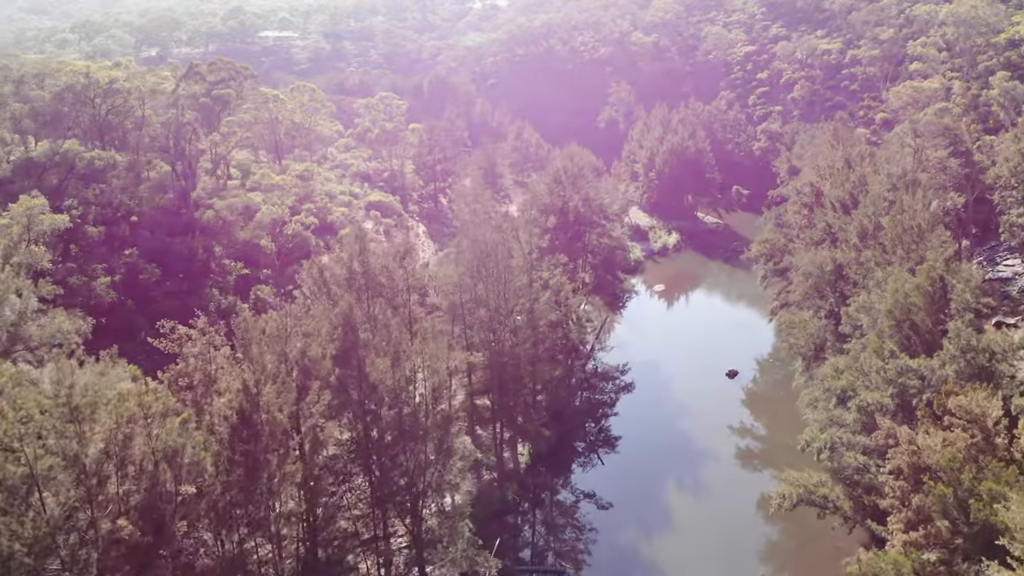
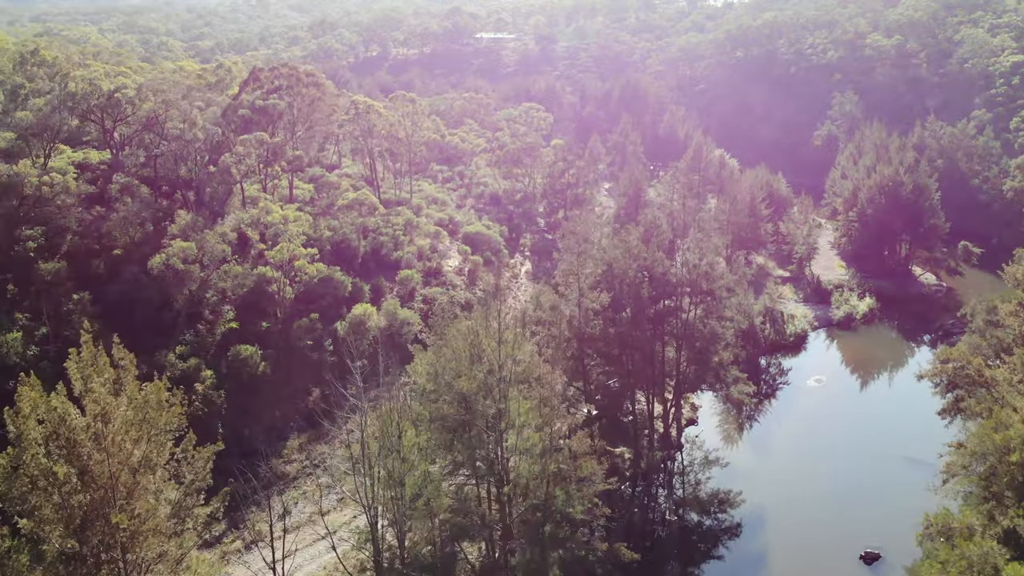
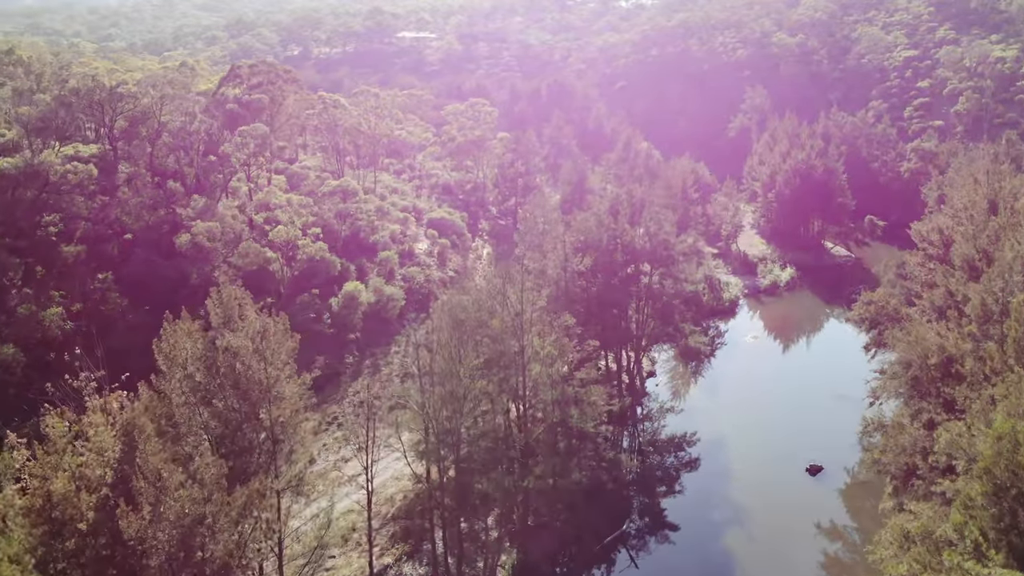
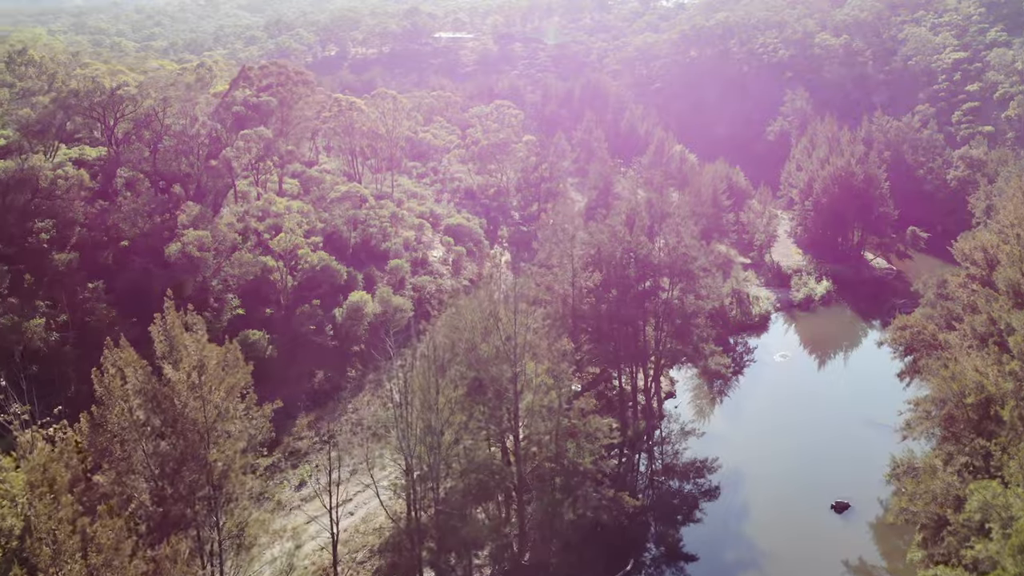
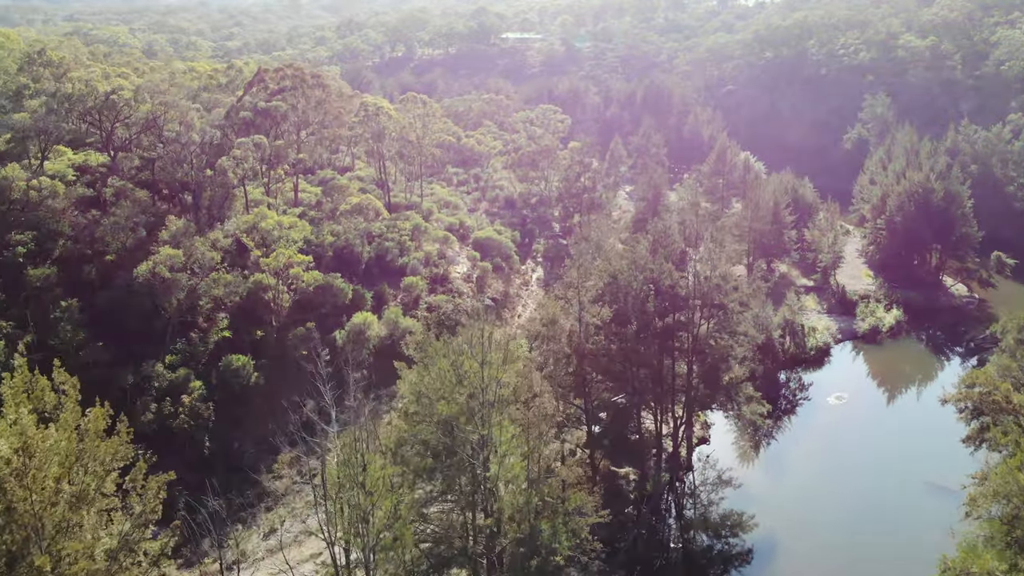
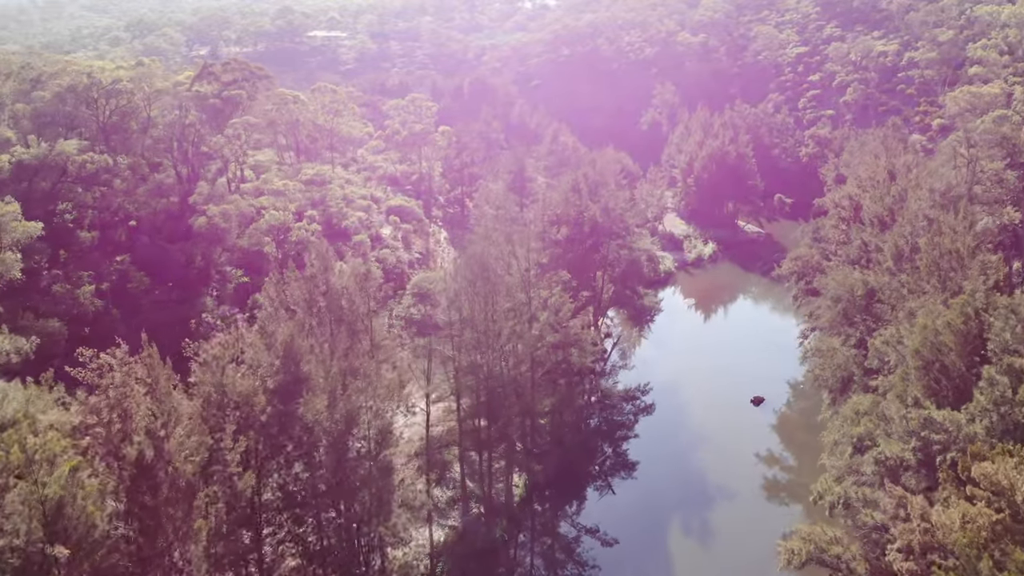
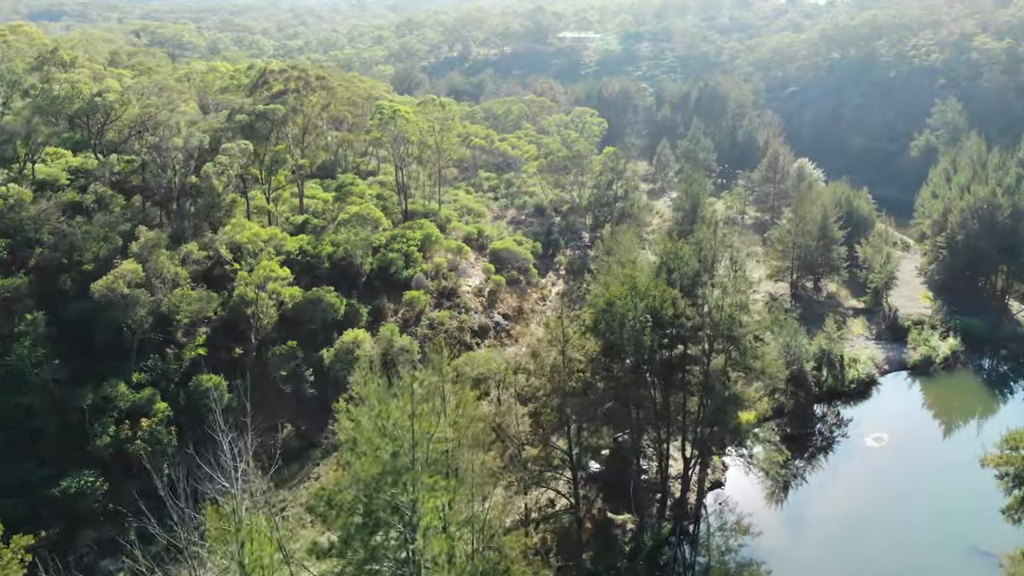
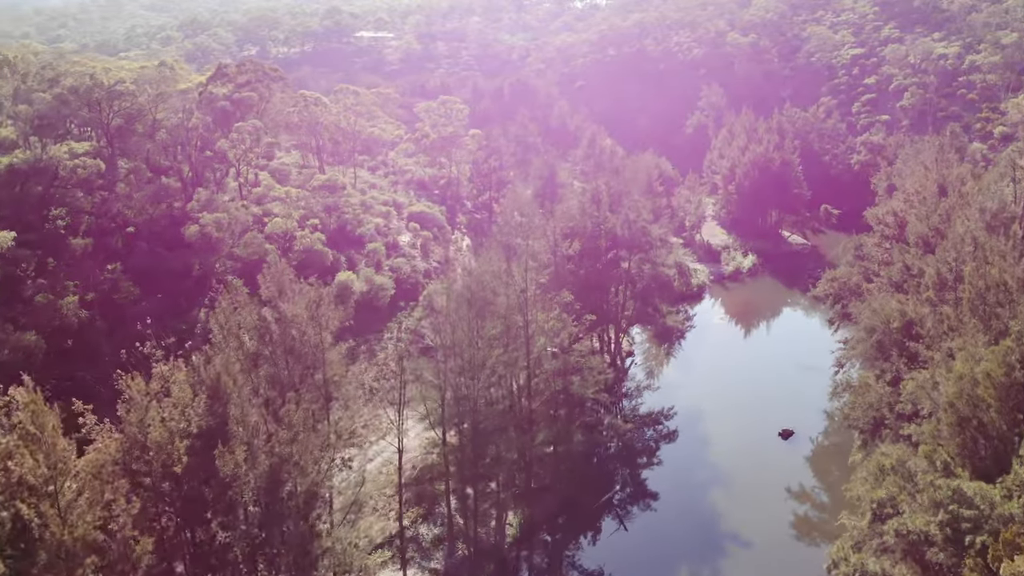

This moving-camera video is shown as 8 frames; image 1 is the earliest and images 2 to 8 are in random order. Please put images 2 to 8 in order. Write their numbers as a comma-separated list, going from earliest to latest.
6, 8, 3, 4, 2, 5, 7
